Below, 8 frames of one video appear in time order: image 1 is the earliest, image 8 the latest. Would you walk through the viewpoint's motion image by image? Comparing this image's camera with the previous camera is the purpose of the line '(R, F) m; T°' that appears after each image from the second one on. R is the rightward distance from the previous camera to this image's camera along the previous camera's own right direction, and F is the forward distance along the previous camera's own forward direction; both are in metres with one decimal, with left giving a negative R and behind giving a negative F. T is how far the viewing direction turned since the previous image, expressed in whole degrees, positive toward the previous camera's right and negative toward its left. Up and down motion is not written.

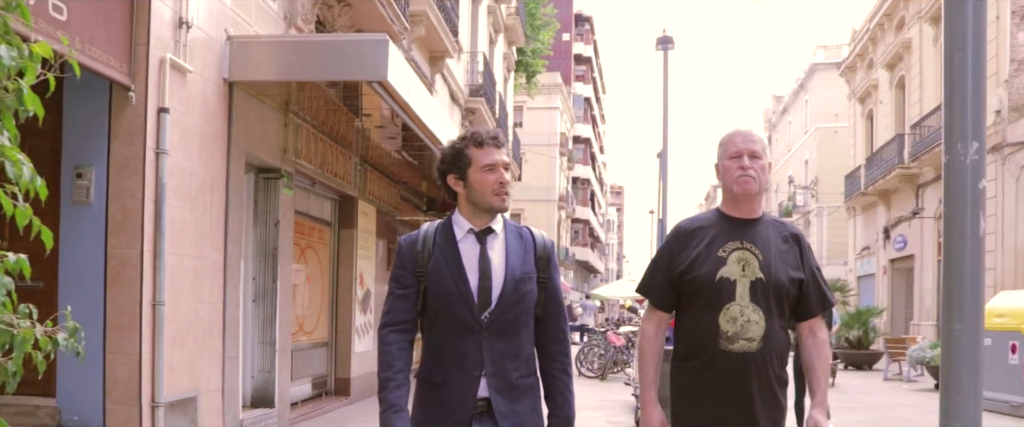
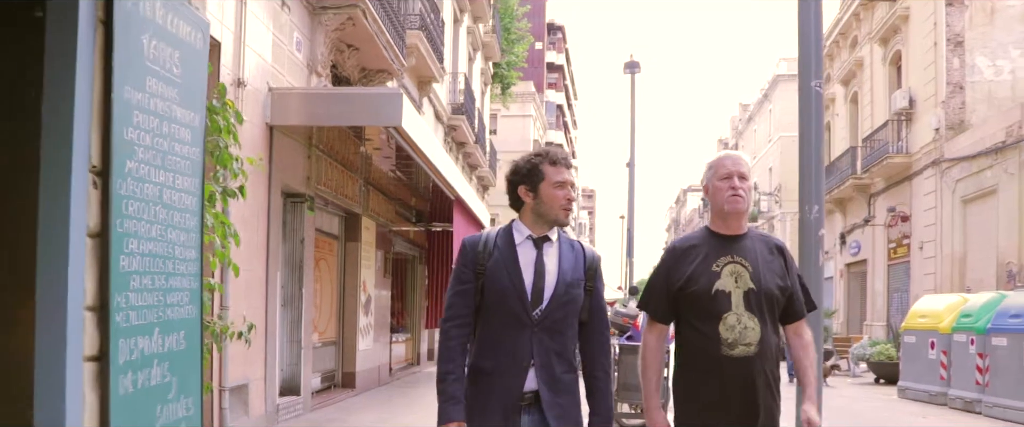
(-0.2, -1.8) m; +2°
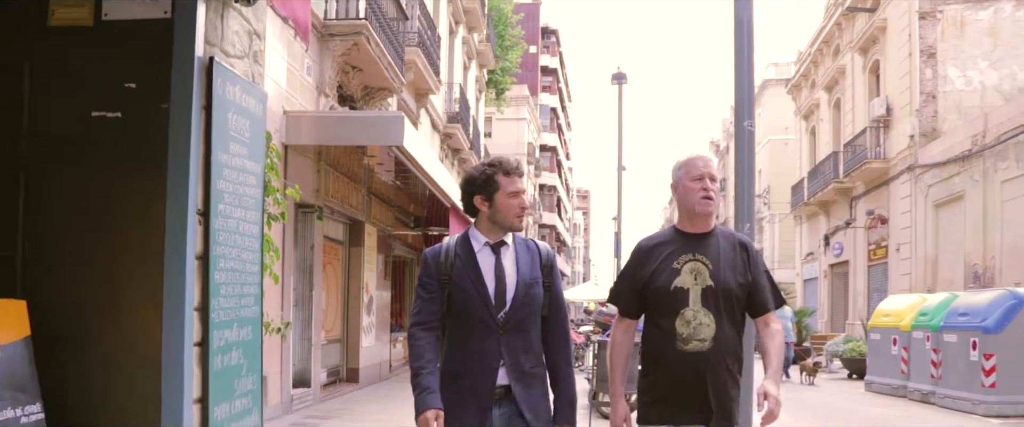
(+0.1, -1.1) m; 0°
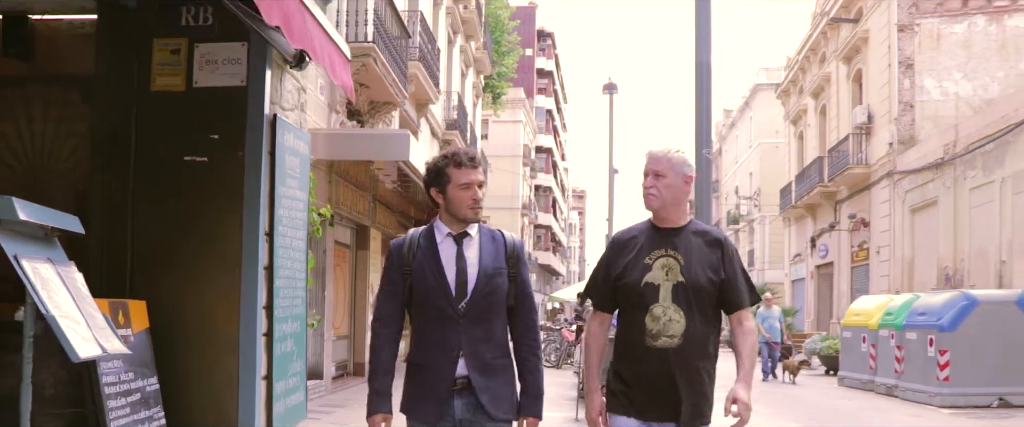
(0.0, -1.1) m; 0°
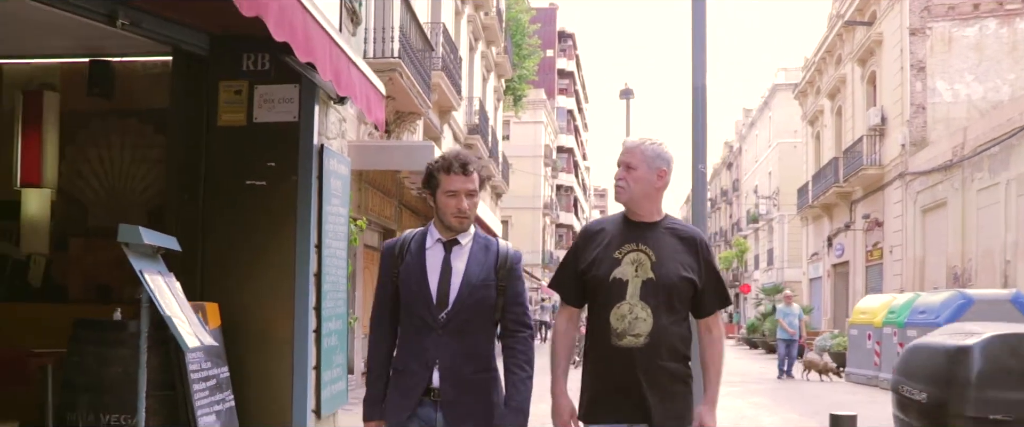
(+0.1, -0.8) m; -1°
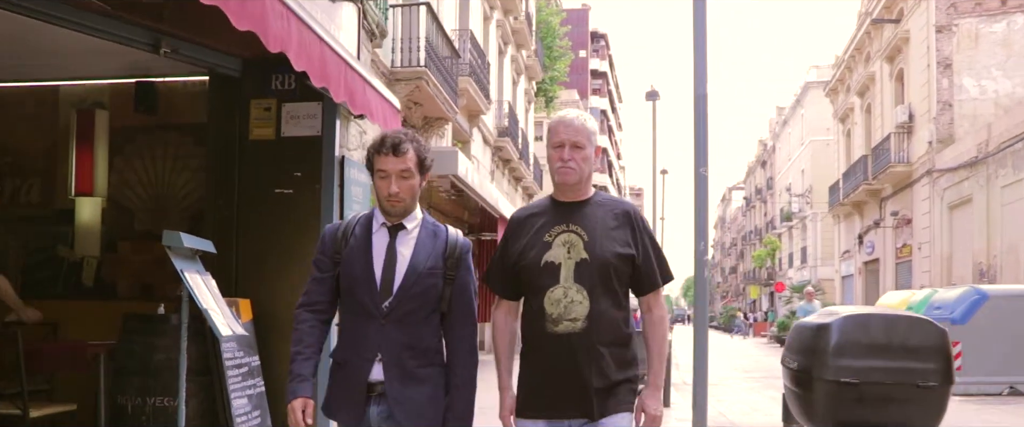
(+0.2, -0.6) m; -2°
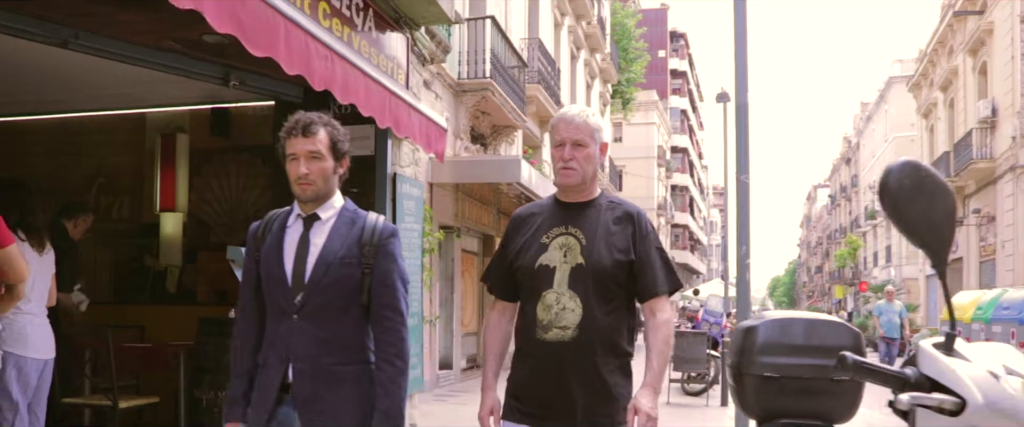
(+0.3, -0.5) m; -5°
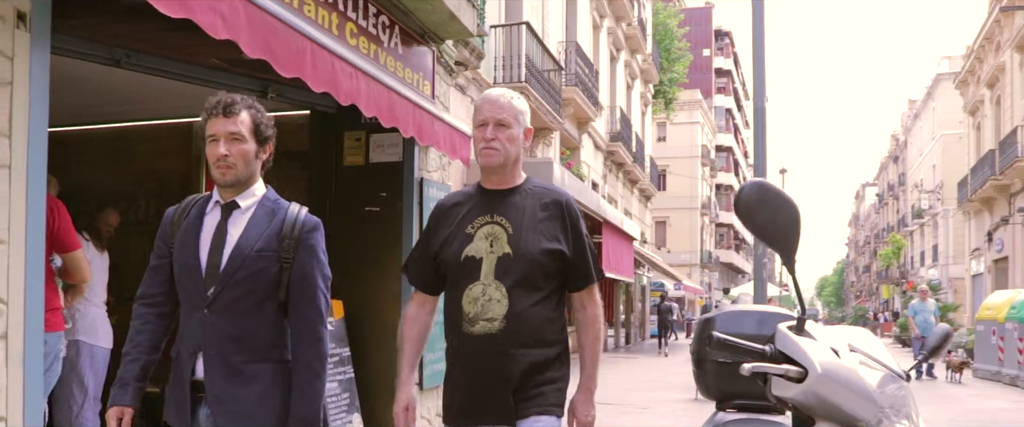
(+0.2, -0.4) m; -3°
